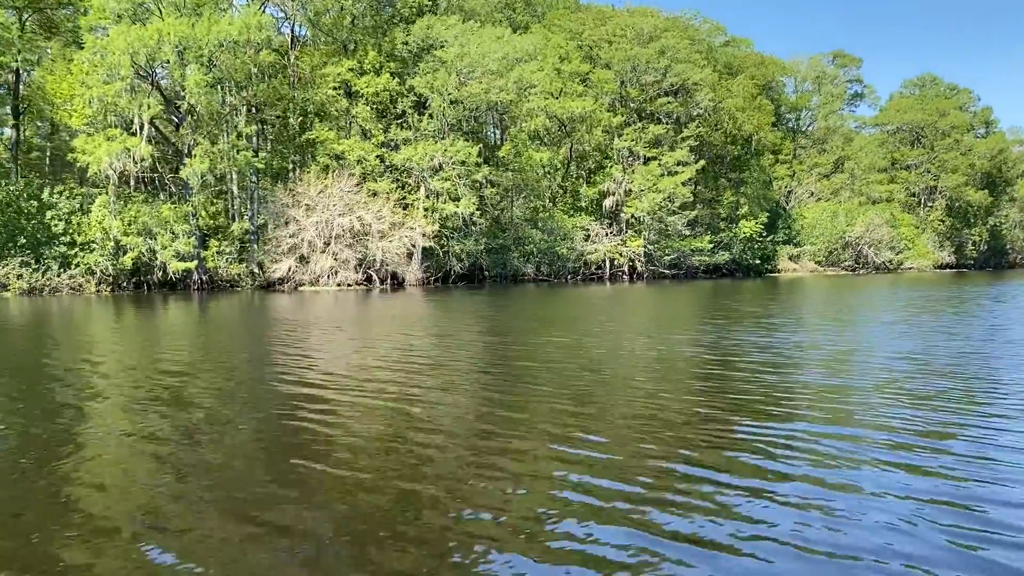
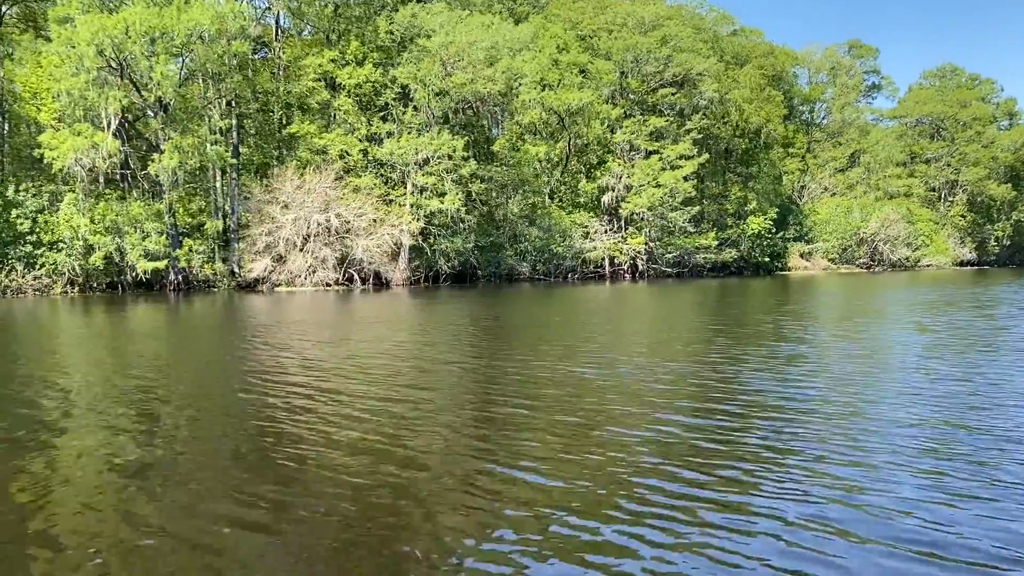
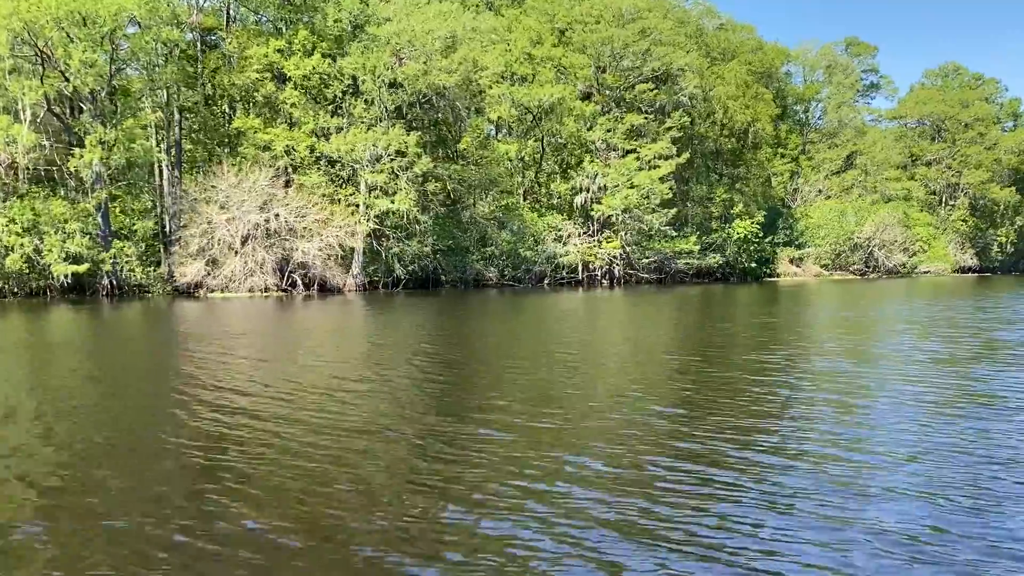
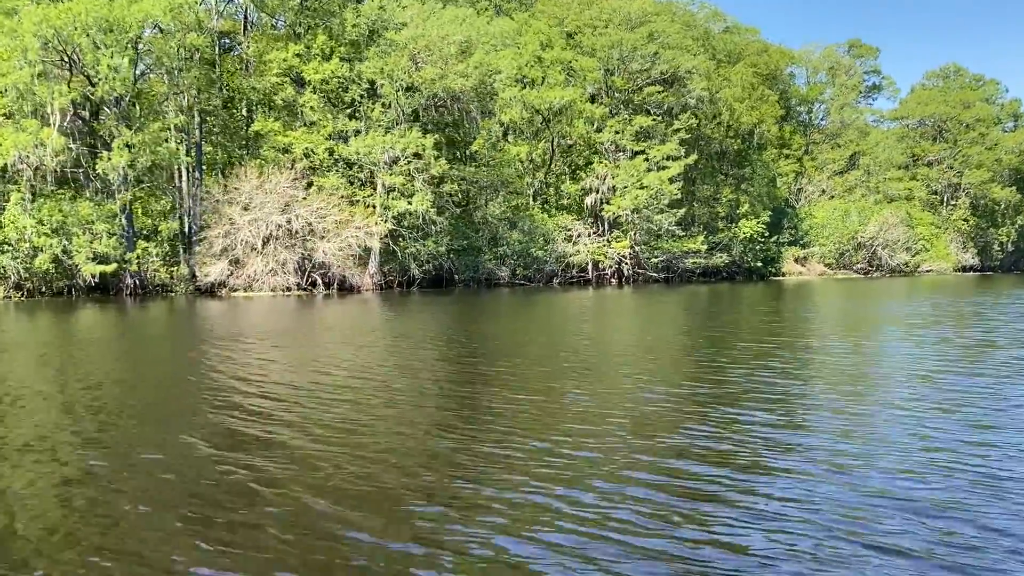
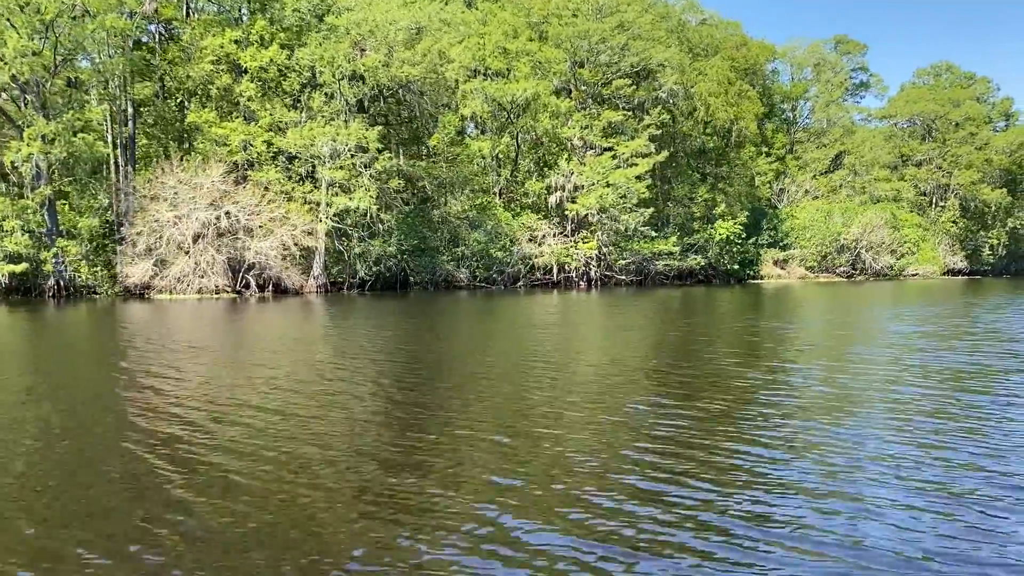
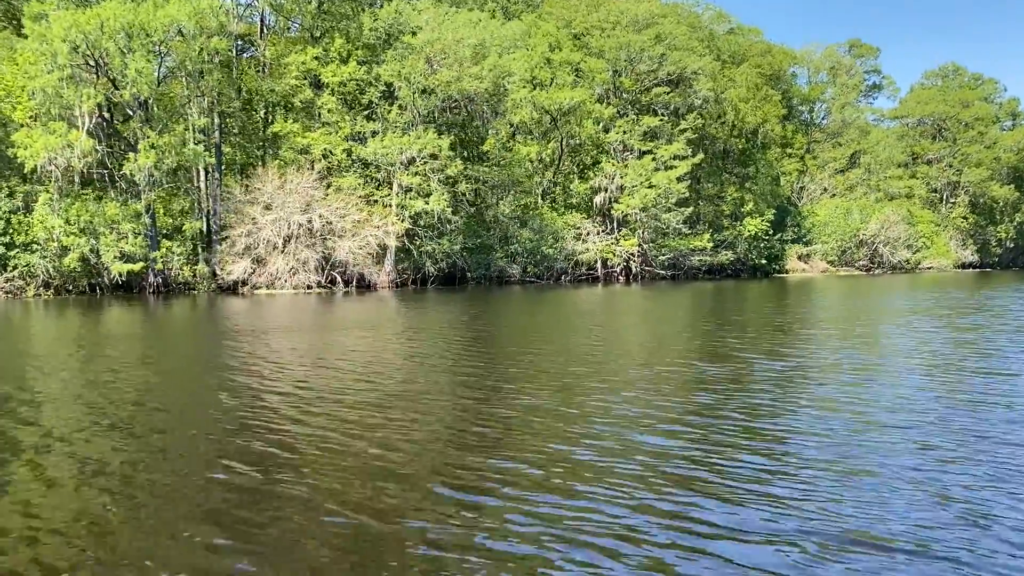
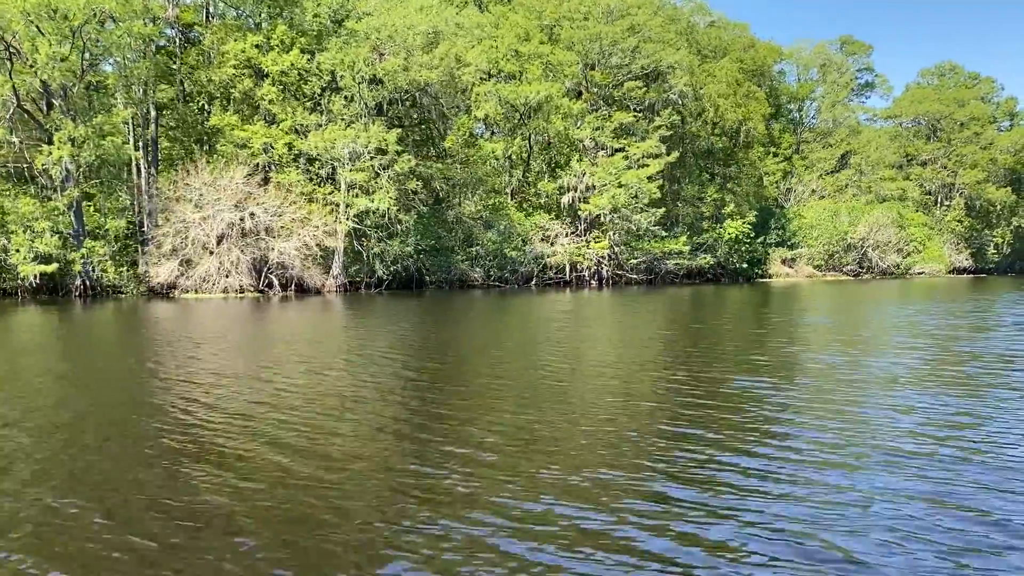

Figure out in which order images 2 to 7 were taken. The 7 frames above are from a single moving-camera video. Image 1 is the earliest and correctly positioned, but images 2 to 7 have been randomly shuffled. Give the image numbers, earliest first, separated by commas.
2, 6, 4, 3, 7, 5
